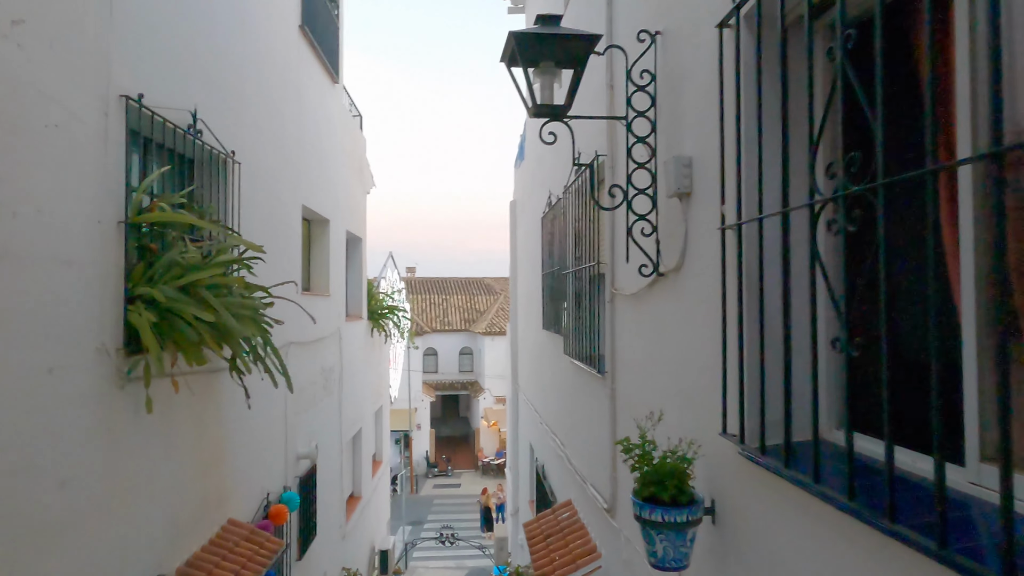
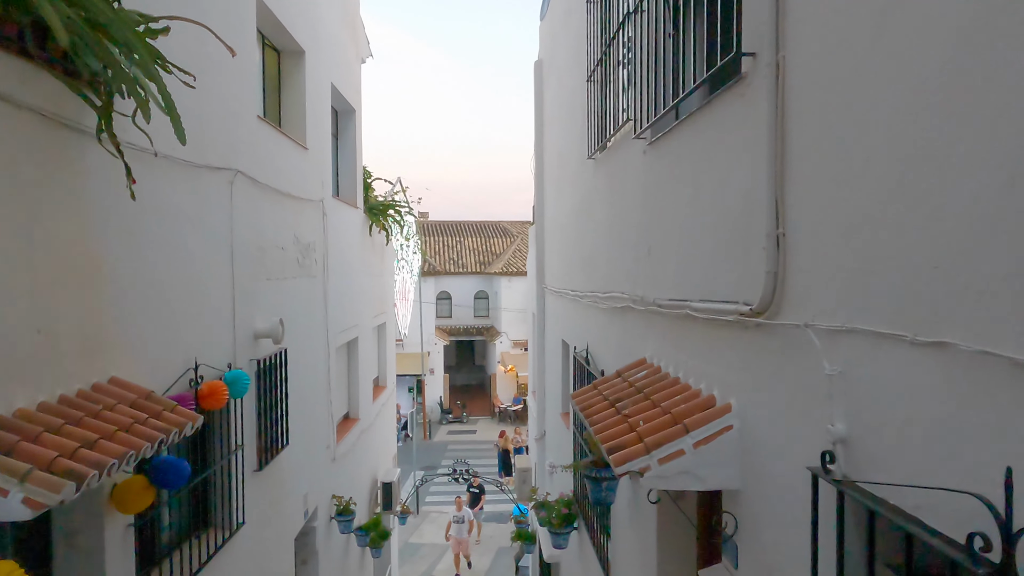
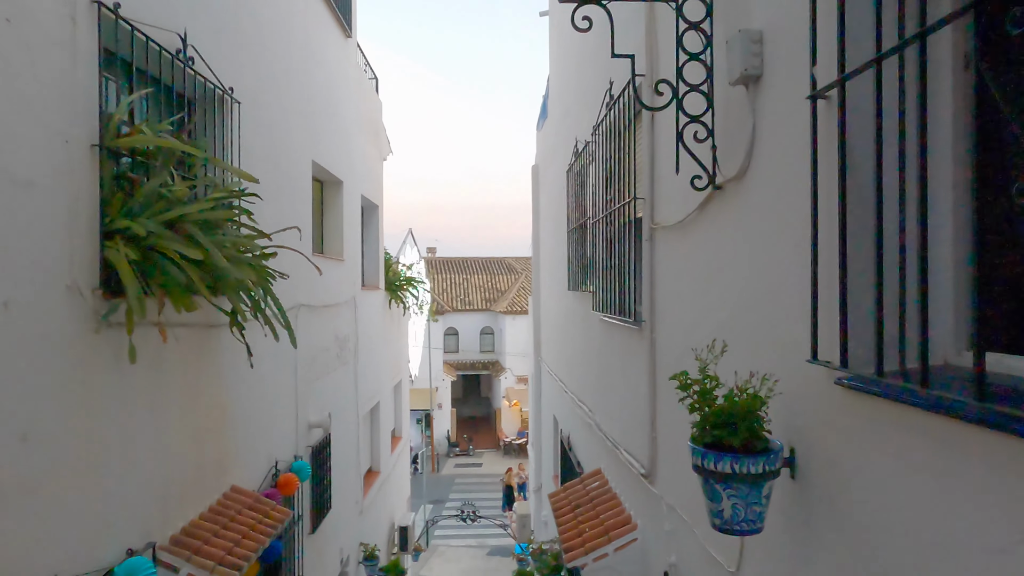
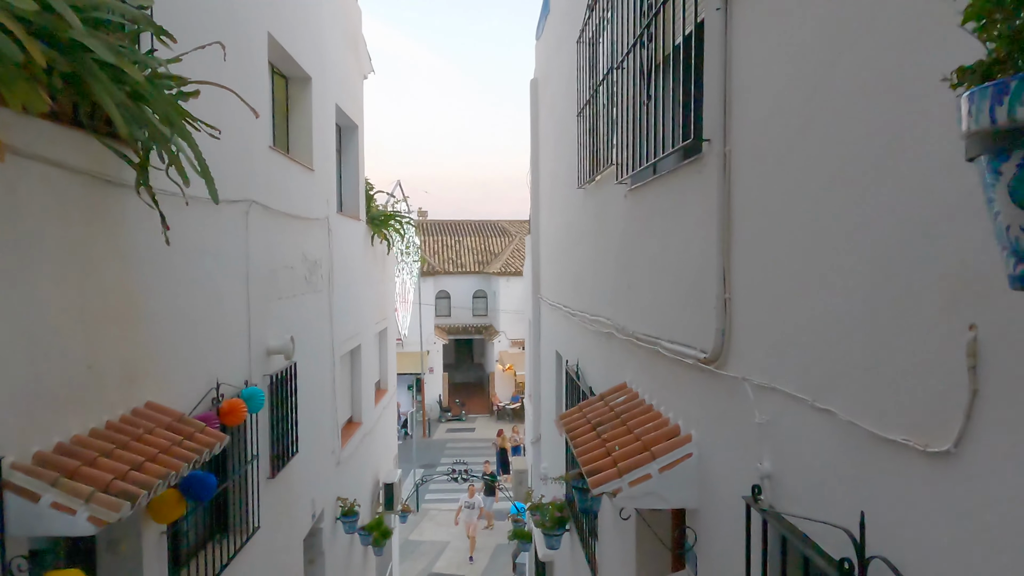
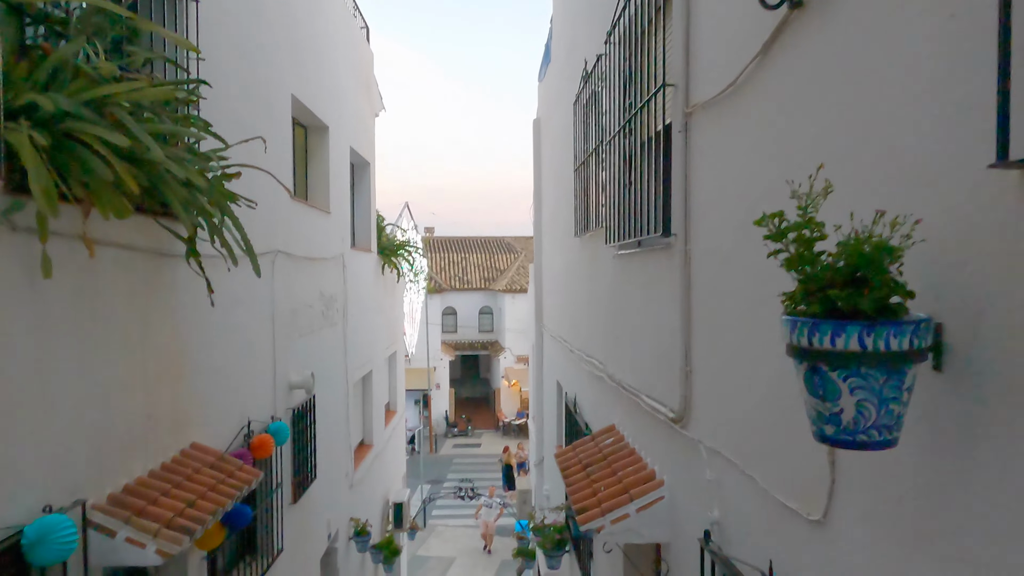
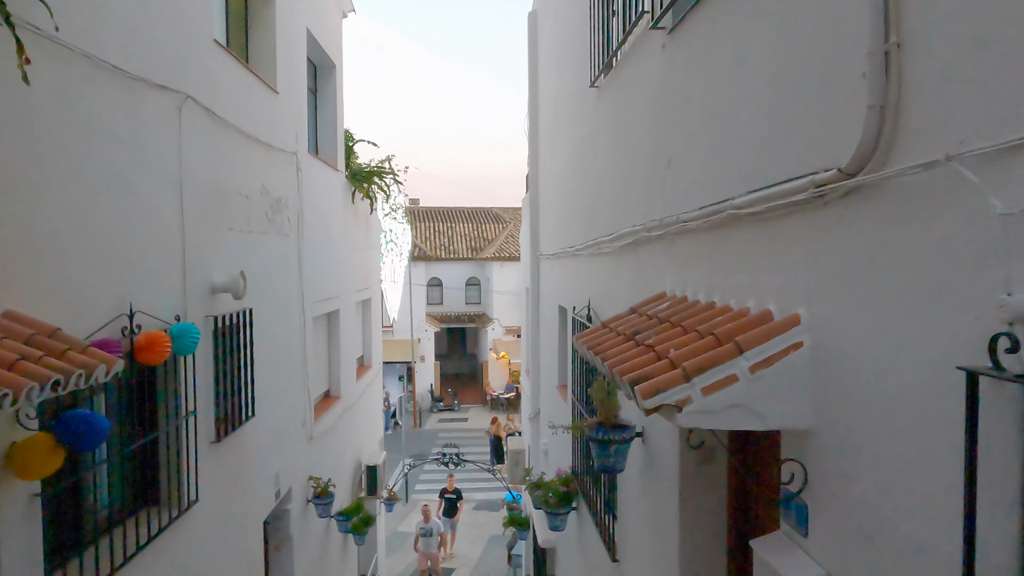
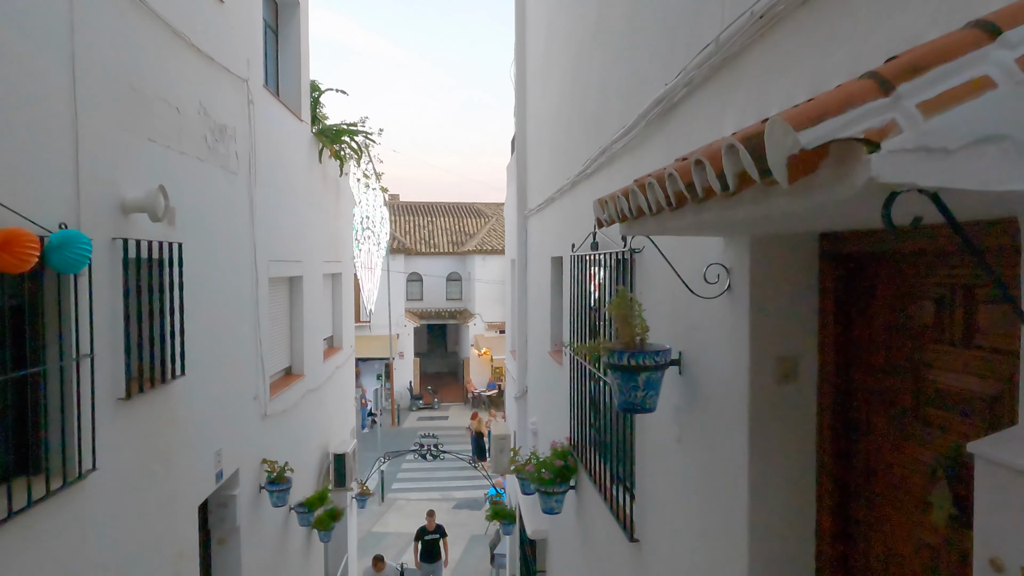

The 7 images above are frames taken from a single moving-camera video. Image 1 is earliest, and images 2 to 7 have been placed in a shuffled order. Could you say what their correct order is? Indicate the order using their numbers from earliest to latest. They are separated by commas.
3, 5, 4, 2, 6, 7
